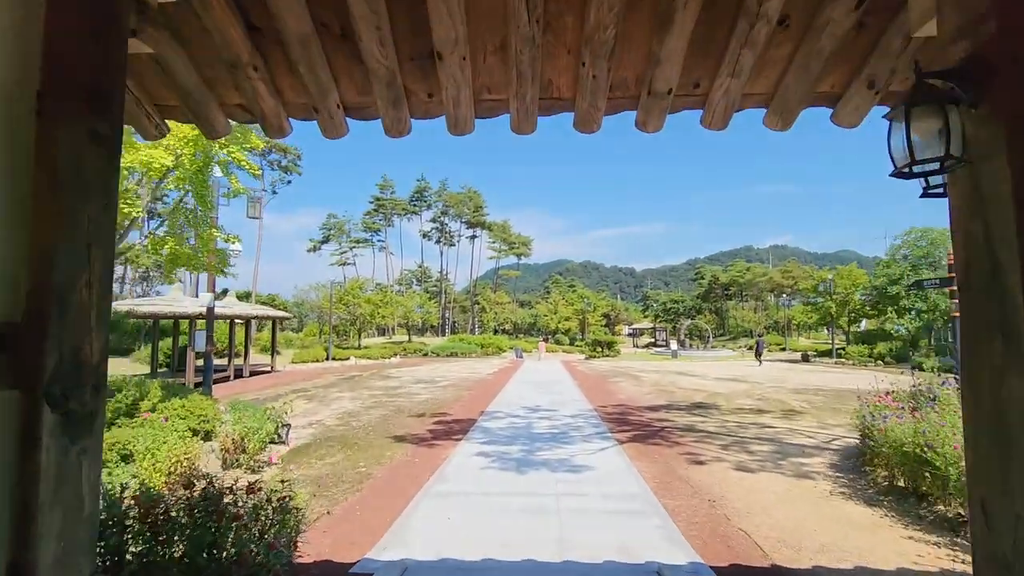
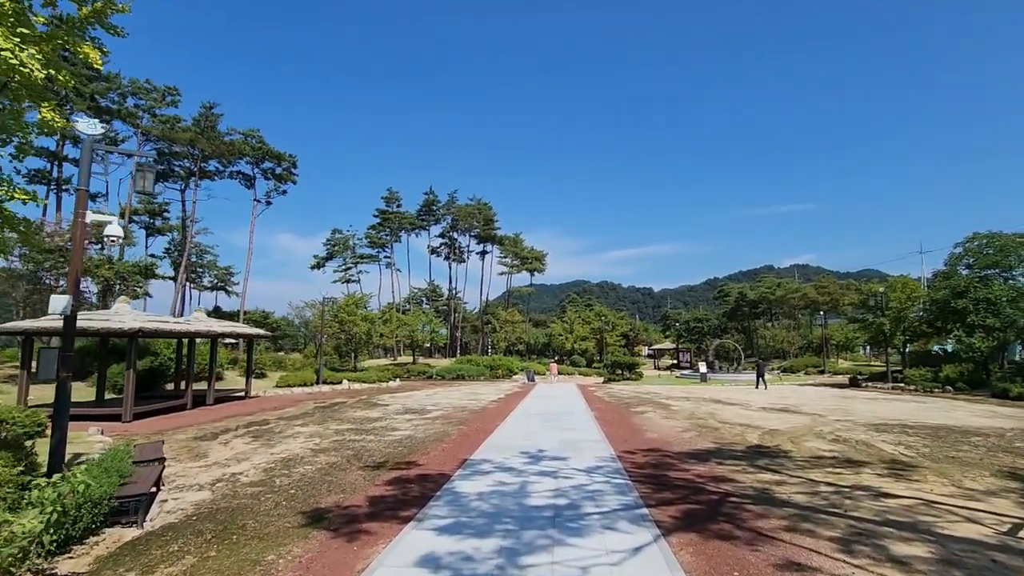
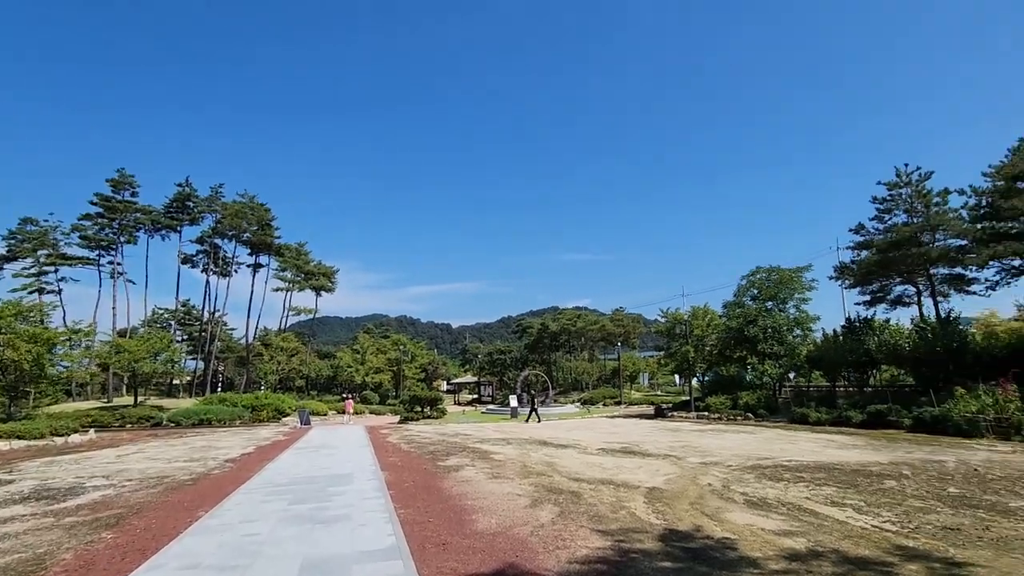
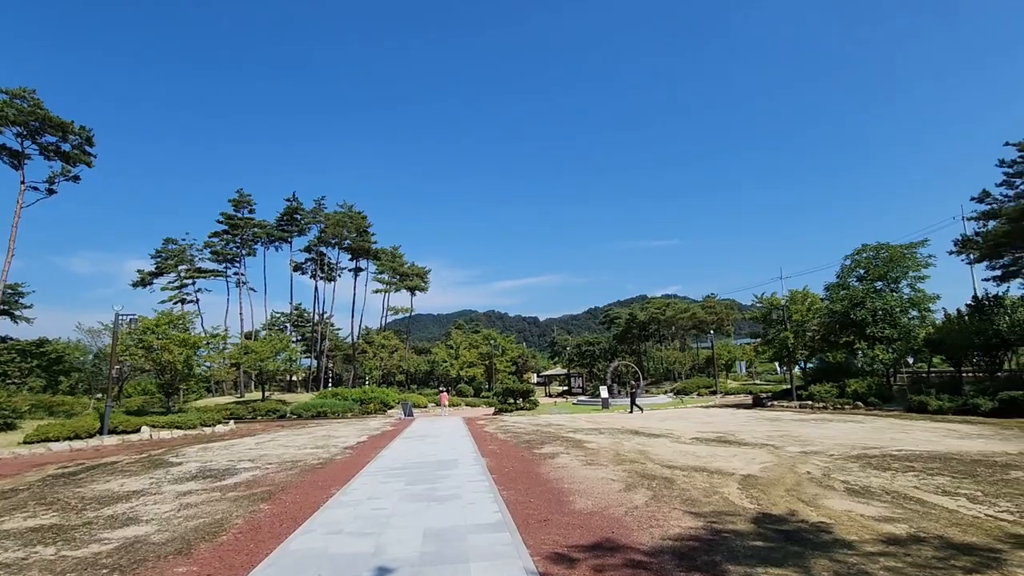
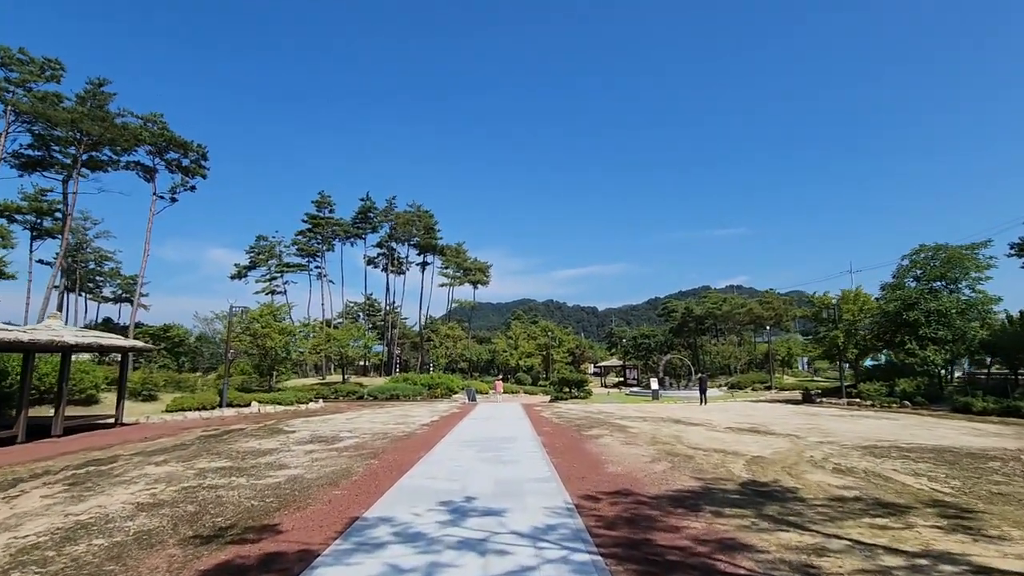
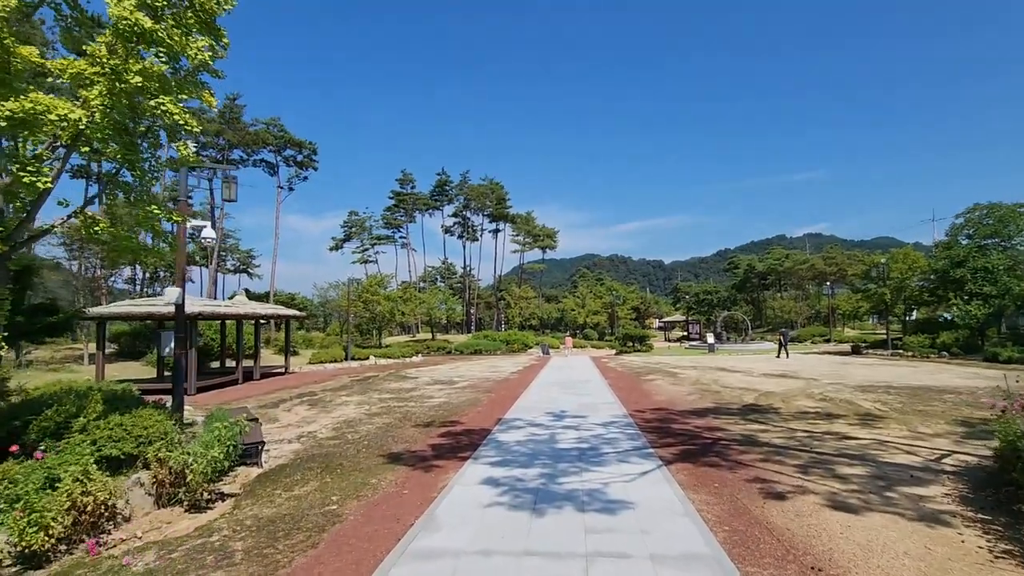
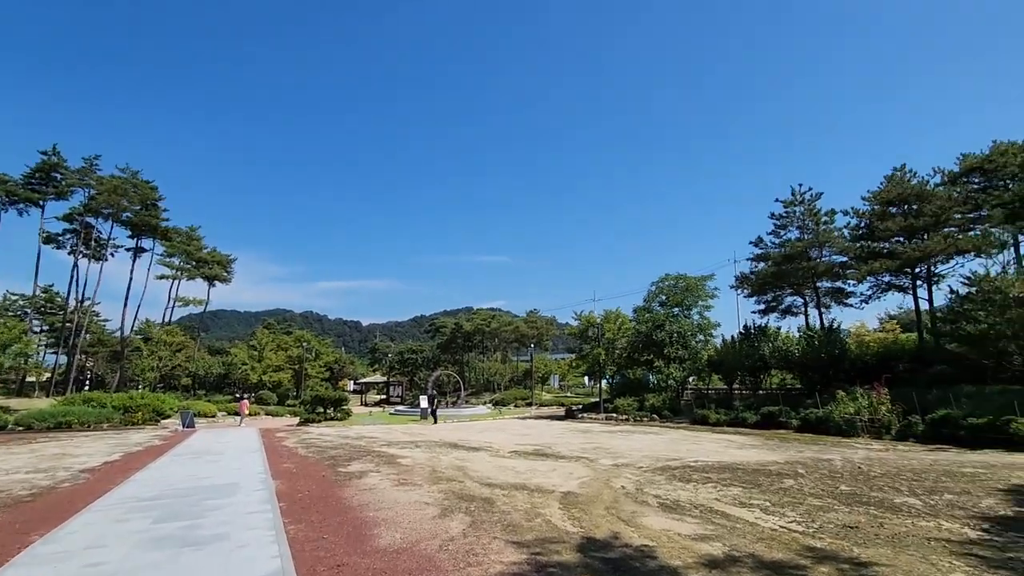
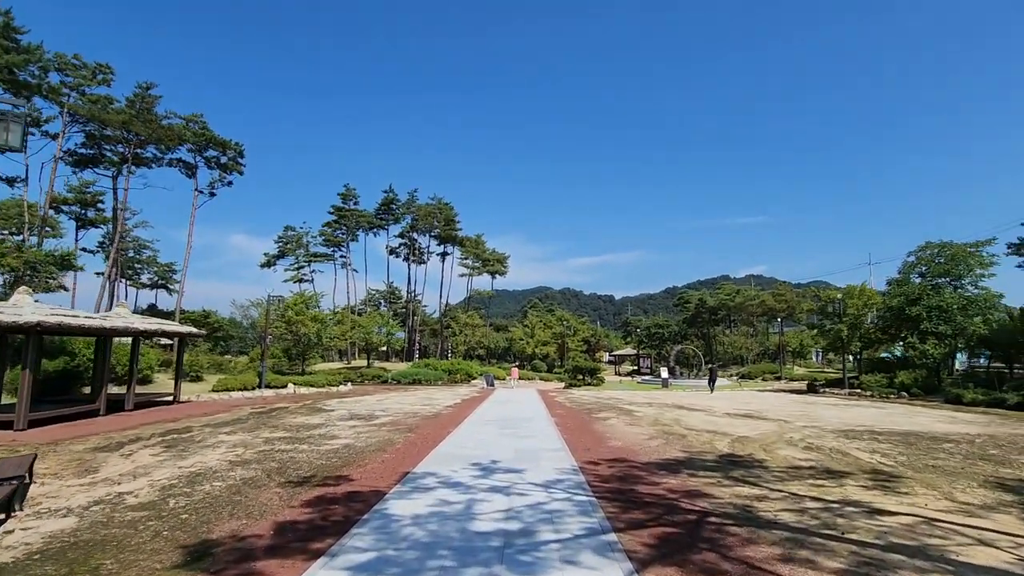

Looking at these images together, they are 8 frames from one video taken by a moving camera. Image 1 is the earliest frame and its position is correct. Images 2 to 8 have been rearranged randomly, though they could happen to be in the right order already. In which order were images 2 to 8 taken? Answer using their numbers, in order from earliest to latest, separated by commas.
6, 2, 8, 5, 4, 3, 7
